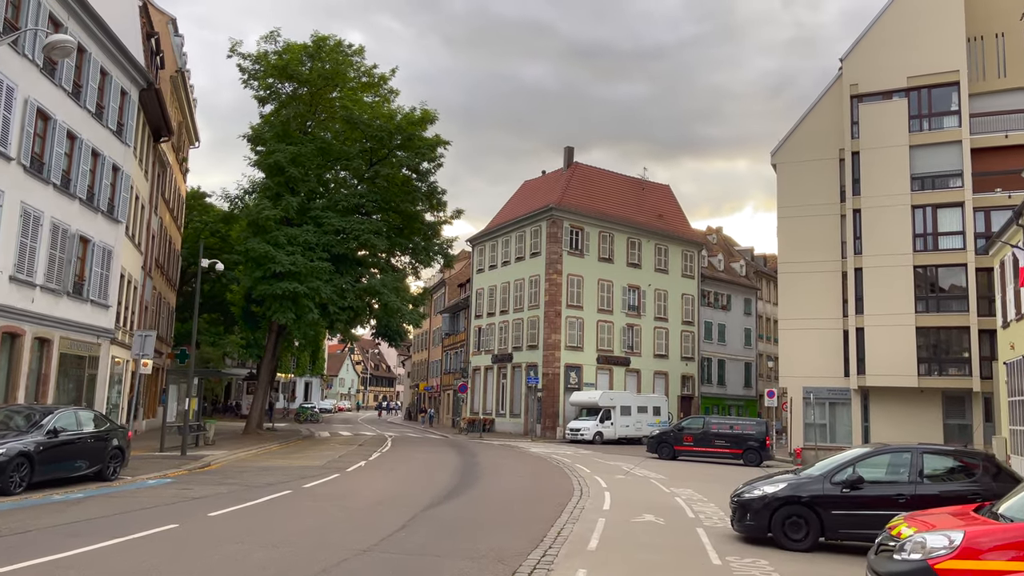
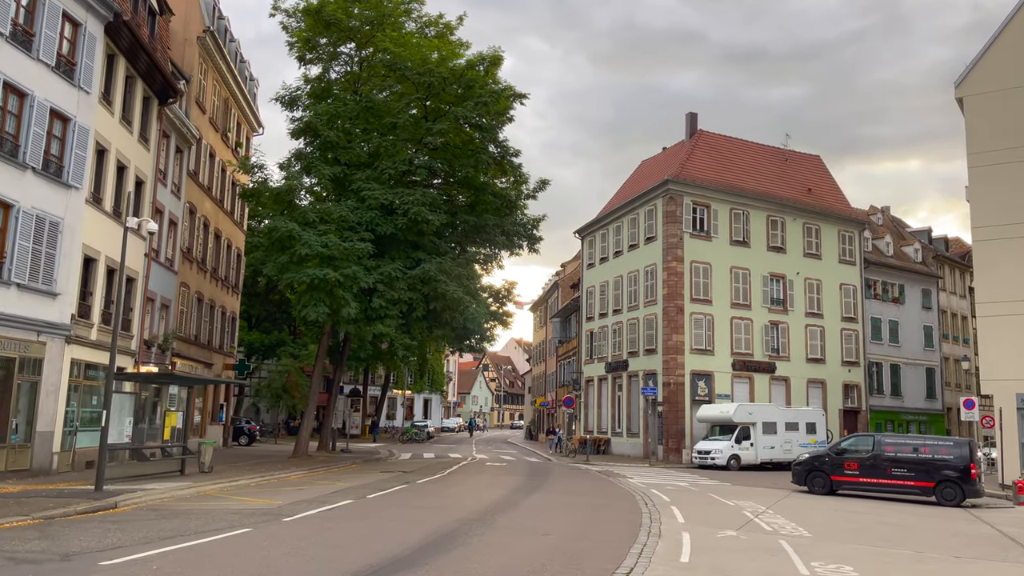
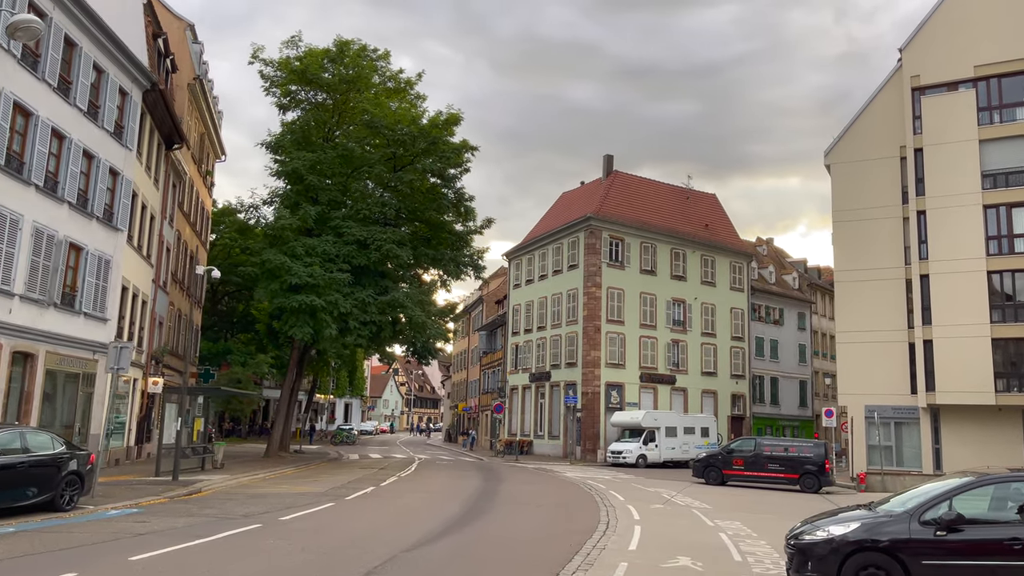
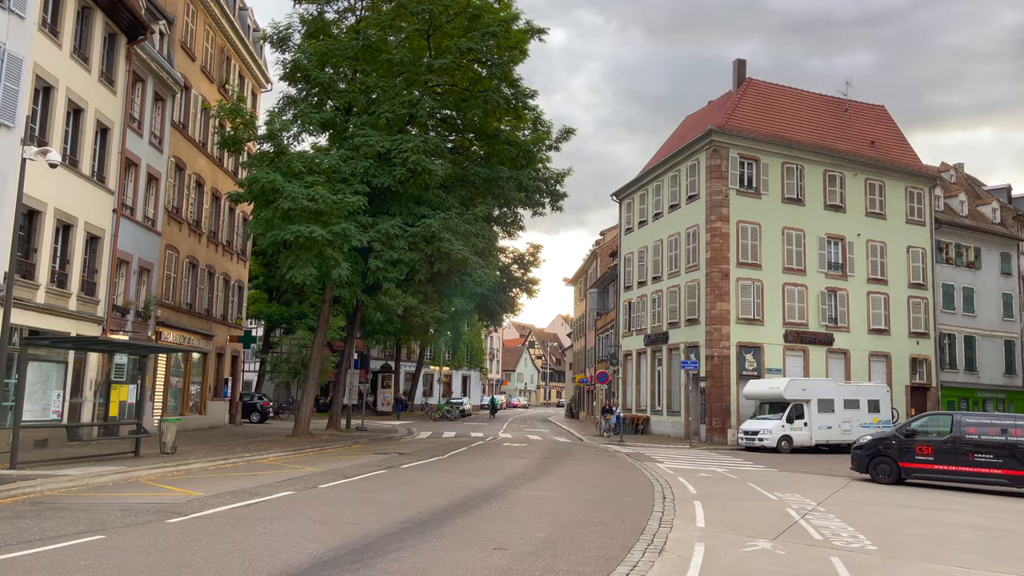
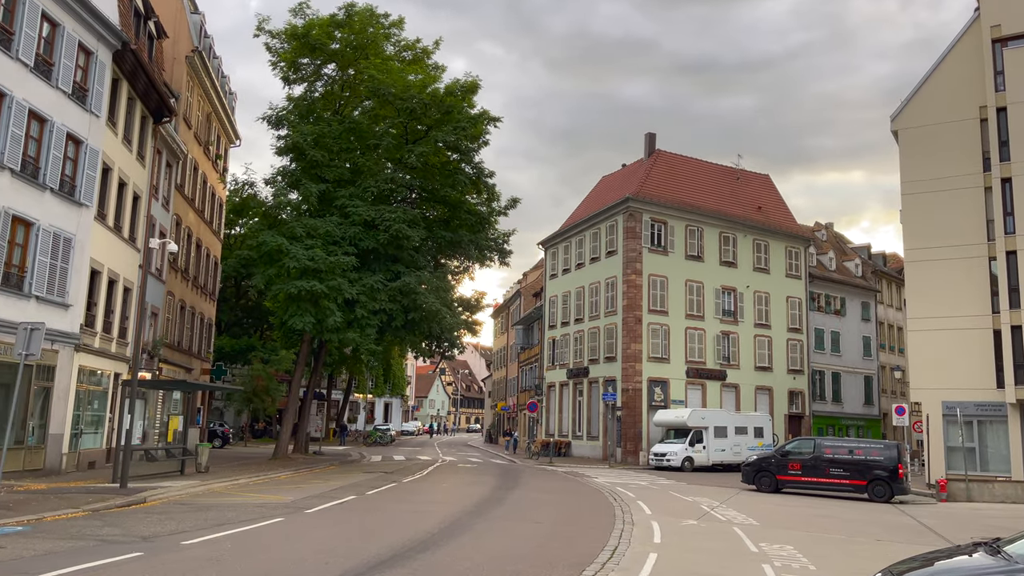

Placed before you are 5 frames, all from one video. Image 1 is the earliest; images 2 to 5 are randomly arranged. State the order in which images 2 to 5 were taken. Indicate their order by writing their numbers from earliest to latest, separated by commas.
3, 5, 2, 4
